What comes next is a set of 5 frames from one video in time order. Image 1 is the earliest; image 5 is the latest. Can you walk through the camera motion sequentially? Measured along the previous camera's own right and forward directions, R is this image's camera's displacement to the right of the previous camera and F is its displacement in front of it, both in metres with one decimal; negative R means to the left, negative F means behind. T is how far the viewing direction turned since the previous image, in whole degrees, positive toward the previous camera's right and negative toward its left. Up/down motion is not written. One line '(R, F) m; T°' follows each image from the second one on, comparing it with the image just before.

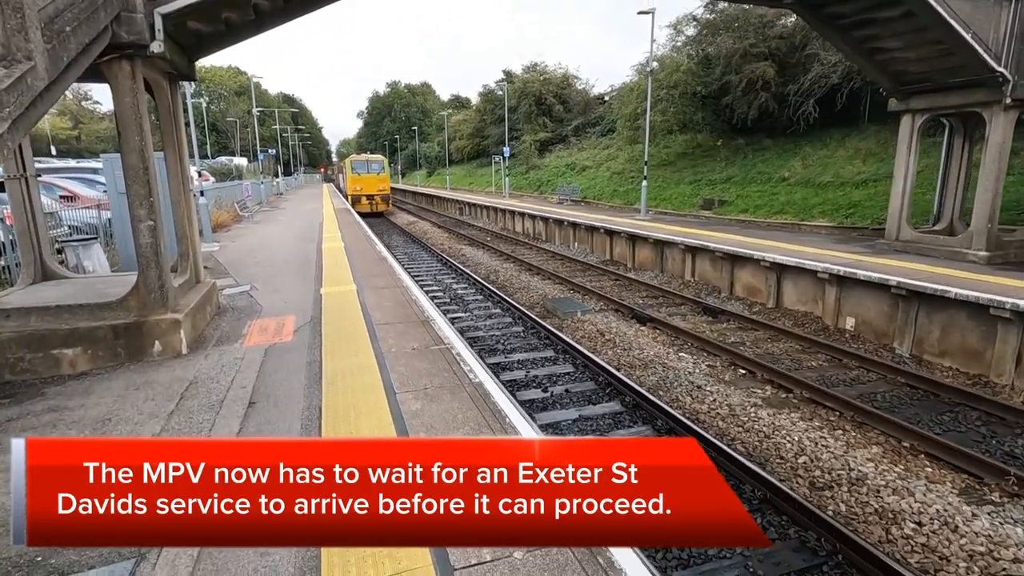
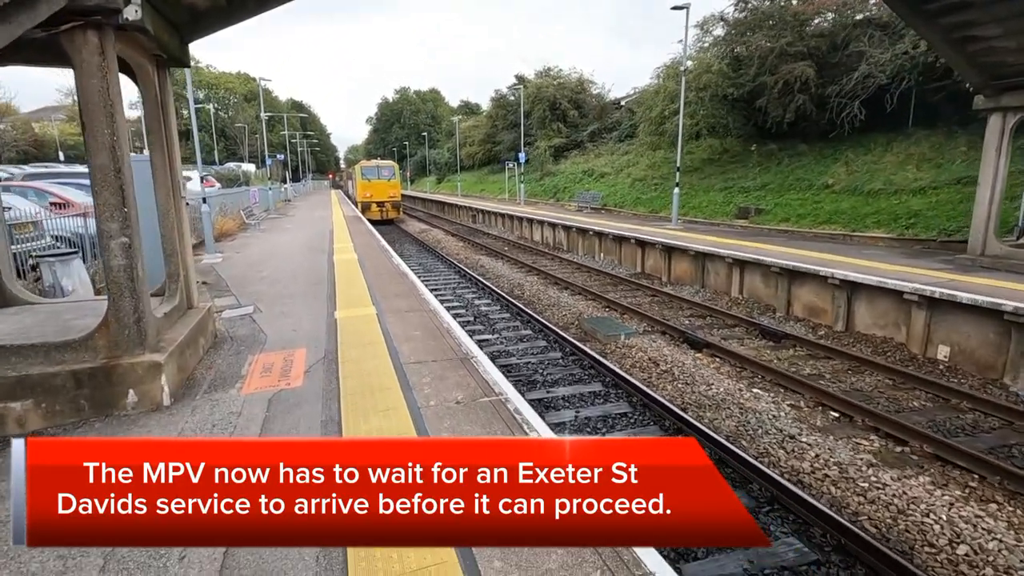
(-0.5, +1.2) m; -1°
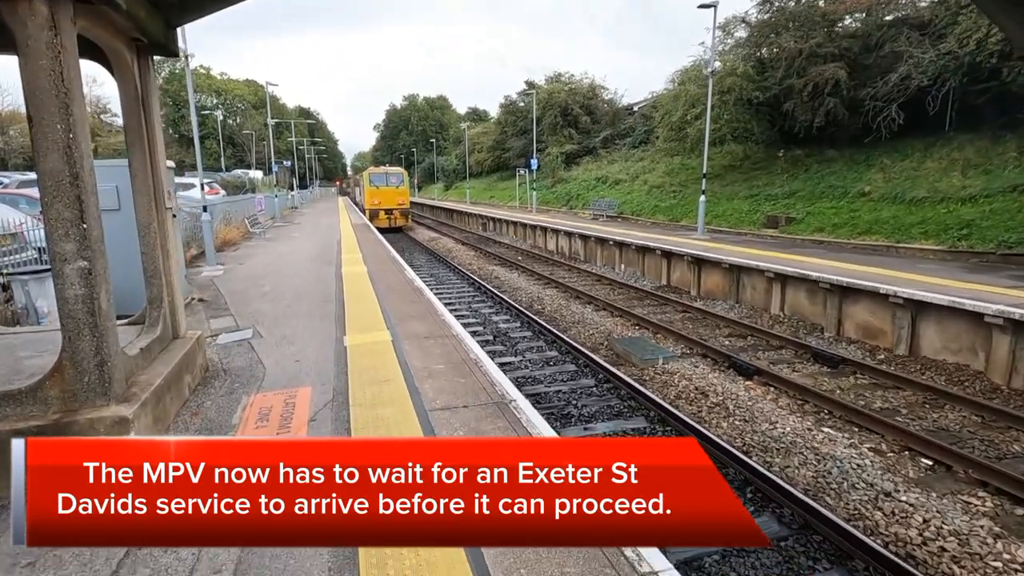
(-0.3, +0.9) m; -1°
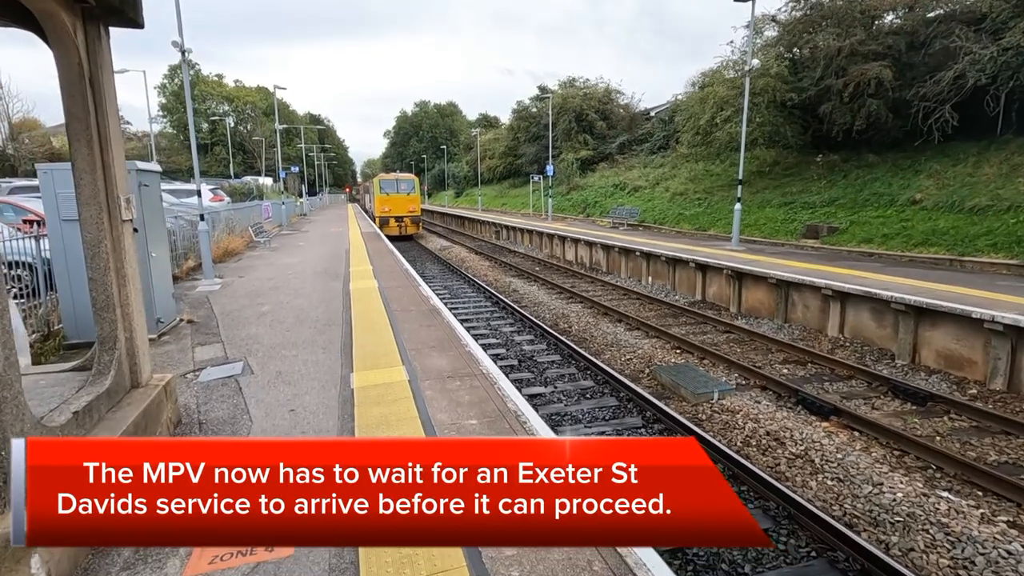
(-0.3, +1.1) m; -1°
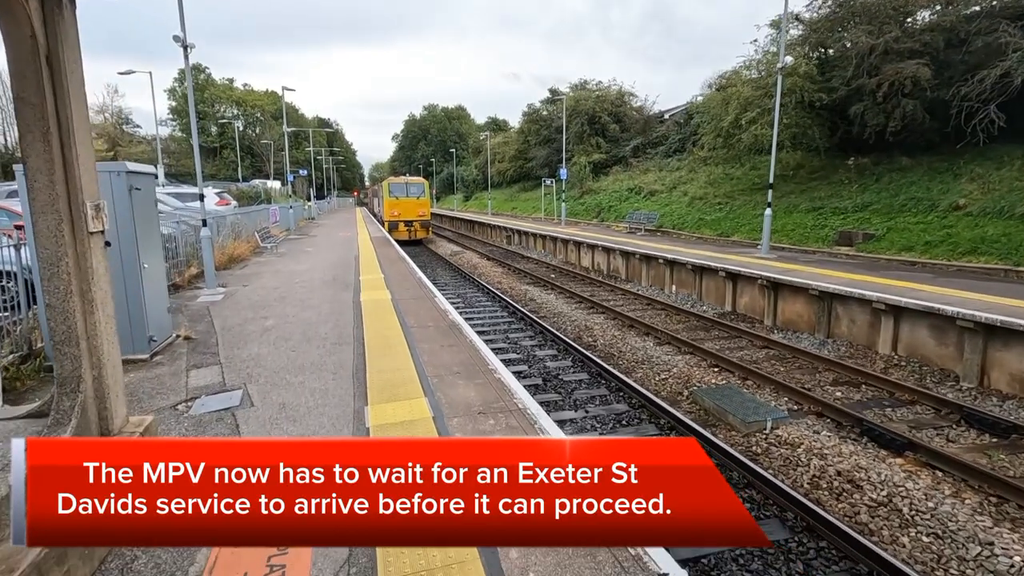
(-0.3, +0.7) m; -1°
